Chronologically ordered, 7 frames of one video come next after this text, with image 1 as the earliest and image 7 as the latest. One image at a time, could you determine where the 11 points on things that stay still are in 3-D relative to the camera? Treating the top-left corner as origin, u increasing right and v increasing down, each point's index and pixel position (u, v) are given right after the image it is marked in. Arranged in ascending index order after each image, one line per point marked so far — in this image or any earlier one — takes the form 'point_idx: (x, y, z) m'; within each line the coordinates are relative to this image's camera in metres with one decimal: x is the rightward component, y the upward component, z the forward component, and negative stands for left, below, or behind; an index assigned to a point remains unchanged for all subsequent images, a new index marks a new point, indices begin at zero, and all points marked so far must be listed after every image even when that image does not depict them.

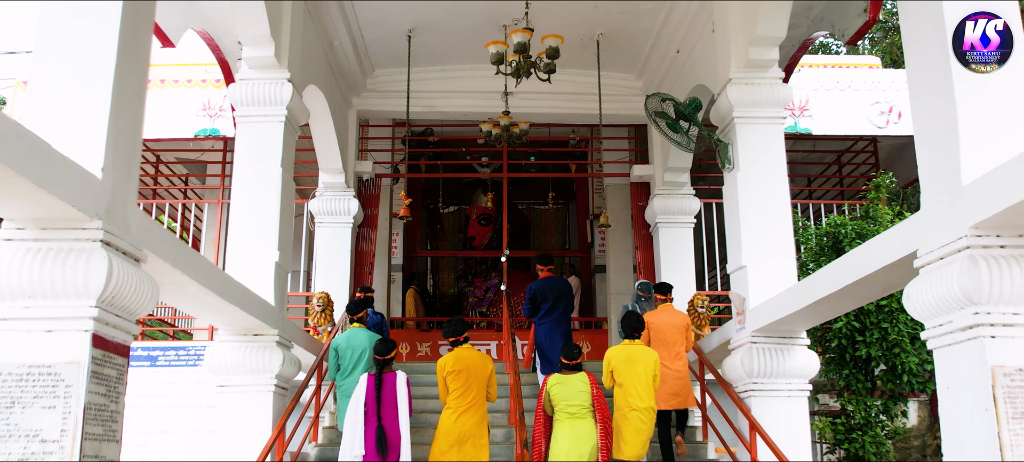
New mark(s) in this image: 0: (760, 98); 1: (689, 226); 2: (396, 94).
0: (+1.8, +1.0, +6.0) m
1: (+1.7, +0.1, +8.1) m
2: (-1.2, +1.4, +8.8) m
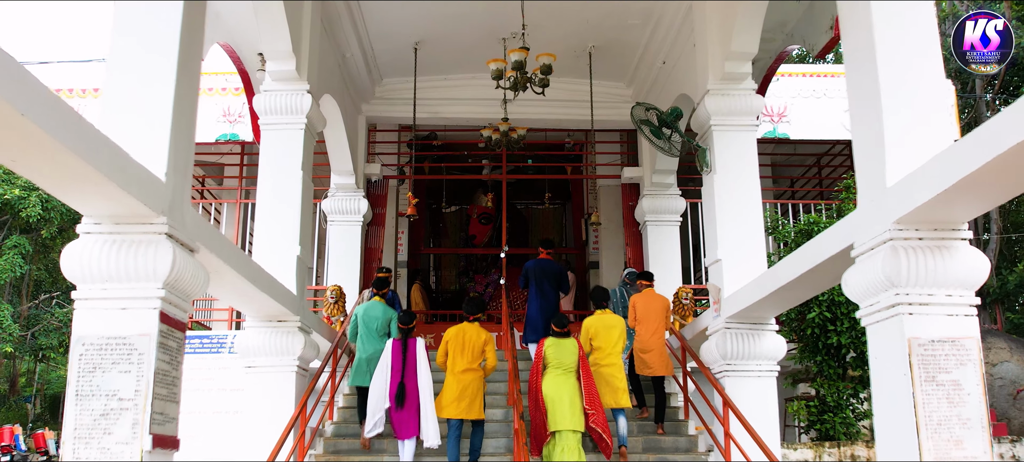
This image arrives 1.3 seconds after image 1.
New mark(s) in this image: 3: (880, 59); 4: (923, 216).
0: (+1.8, +1.0, +6.7) m
1: (+1.7, +0.1, +8.7) m
2: (-1.2, +1.5, +9.4) m
3: (+1.8, +0.8, +4.1) m
4: (+1.8, +0.1, +3.7) m
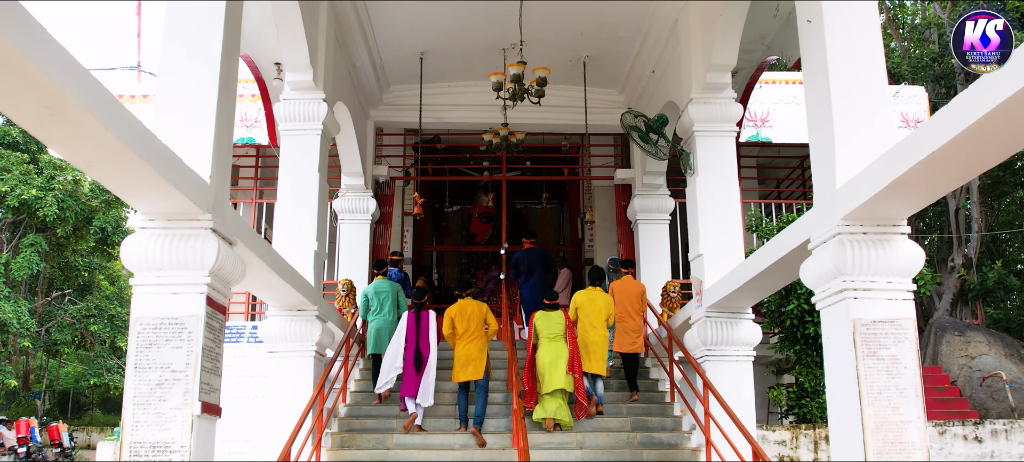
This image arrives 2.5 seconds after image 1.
0: (+1.8, +1.0, +7.2) m
1: (+1.7, +0.1, +9.3) m
2: (-1.2, +1.5, +10.0) m
3: (+1.8, +0.9, +4.7) m
4: (+1.8, +0.1, +4.3) m
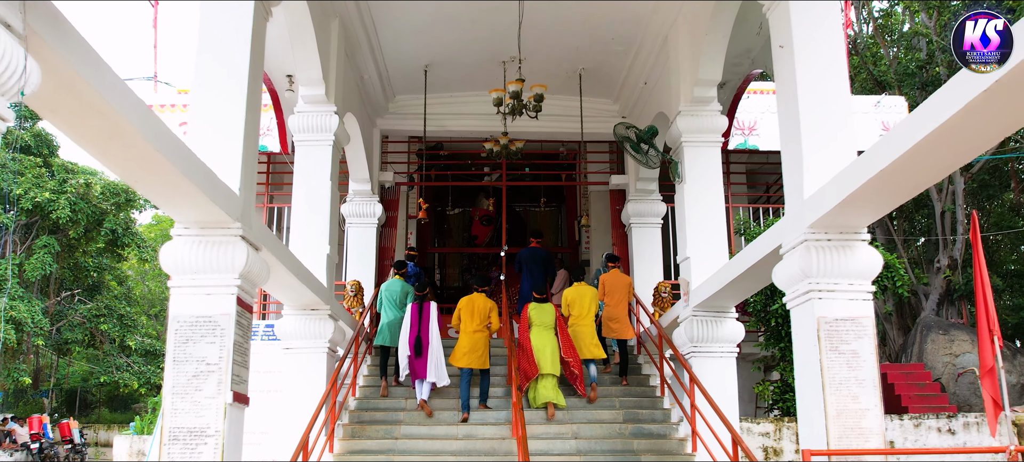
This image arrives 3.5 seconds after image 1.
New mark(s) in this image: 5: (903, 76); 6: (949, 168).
0: (+1.8, +1.0, +7.7) m
1: (+1.7, +0.1, +9.8) m
2: (-1.2, +1.4, +10.5) m
3: (+1.8, +0.8, +5.2) m
4: (+1.8, 0.0, +4.8) m
5: (+5.8, +2.3, +12.4) m
6: (+2.3, +0.3, +4.4) m
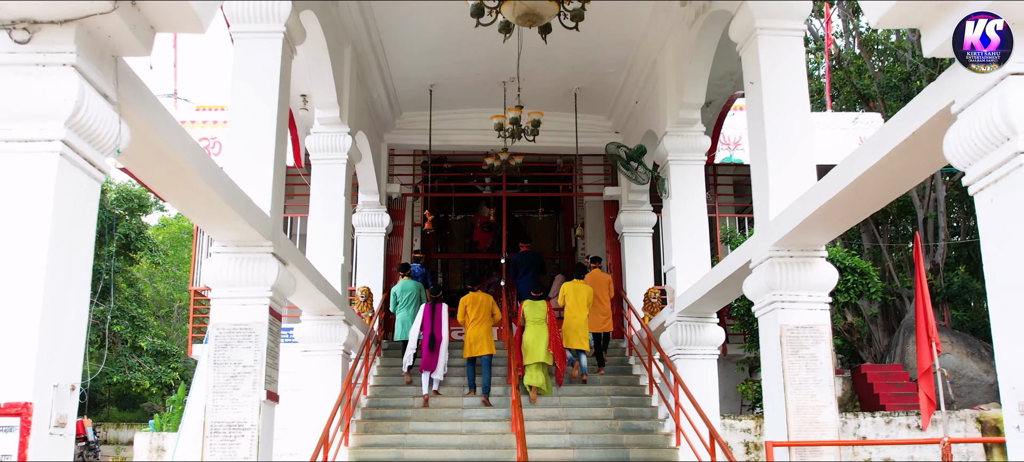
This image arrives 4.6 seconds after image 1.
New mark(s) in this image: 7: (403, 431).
0: (+1.8, +0.8, +8.4) m
1: (+1.7, -0.1, +10.4) m
2: (-1.2, +1.3, +11.1) m
3: (+1.8, +0.7, +5.8) m
4: (+1.8, -0.1, +5.5) m
5: (+5.8, +2.2, +13.0) m
6: (+2.3, +0.2, +5.1) m
7: (-1.0, -1.9, +7.8) m
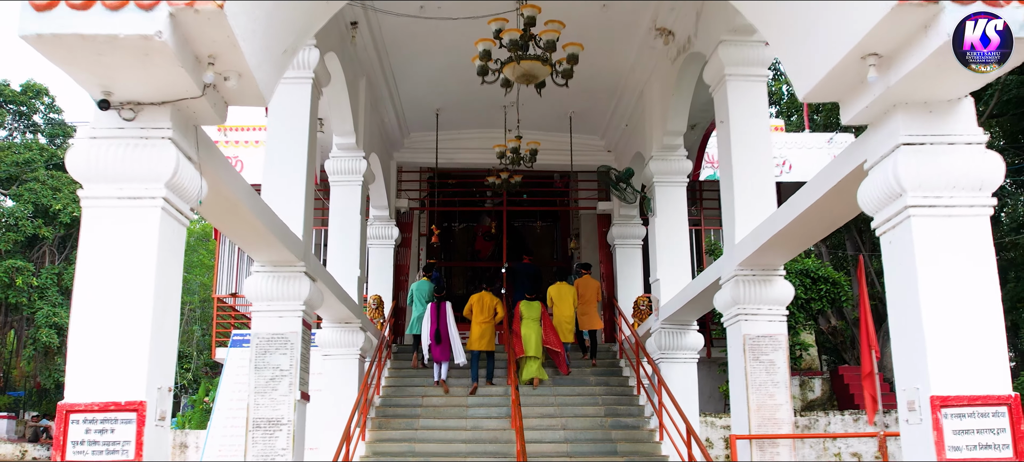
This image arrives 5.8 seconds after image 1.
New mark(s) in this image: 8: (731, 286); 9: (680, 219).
0: (+1.8, +0.7, +9.2) m
1: (+1.7, -0.2, +11.3) m
2: (-1.2, +1.2, +12.0) m
3: (+1.8, +0.5, +6.7) m
4: (+1.8, -0.2, +6.3) m
5: (+5.8, +2.0, +13.9) m
6: (+2.3, 0.0, +5.9) m
7: (-1.0, -2.0, +8.7) m
8: (+1.7, -0.4, +6.4) m
9: (+1.9, +0.1, +9.2) m
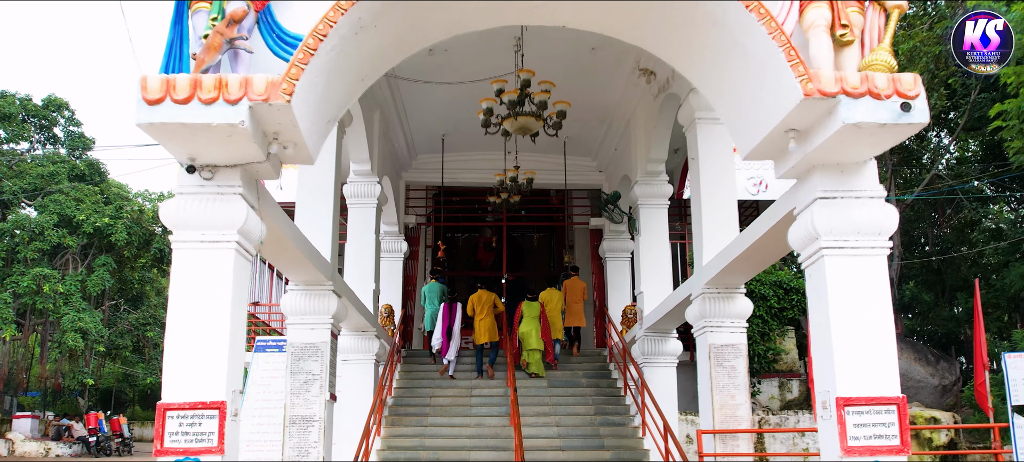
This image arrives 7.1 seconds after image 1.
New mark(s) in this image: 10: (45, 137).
0: (+1.7, +0.5, +10.3) m
1: (+1.7, -0.4, +12.4) m
2: (-1.3, +1.0, +13.1) m
3: (+1.8, +0.3, +7.7) m
4: (+1.8, -0.5, +7.4) m
5: (+5.8, +1.8, +15.0) m
6: (+2.3, -0.2, +7.0) m
7: (-1.0, -2.3, +9.7) m
8: (+1.7, -0.6, +7.5) m
9: (+1.9, -0.1, +10.3) m
10: (-9.9, +2.0, +17.9) m
